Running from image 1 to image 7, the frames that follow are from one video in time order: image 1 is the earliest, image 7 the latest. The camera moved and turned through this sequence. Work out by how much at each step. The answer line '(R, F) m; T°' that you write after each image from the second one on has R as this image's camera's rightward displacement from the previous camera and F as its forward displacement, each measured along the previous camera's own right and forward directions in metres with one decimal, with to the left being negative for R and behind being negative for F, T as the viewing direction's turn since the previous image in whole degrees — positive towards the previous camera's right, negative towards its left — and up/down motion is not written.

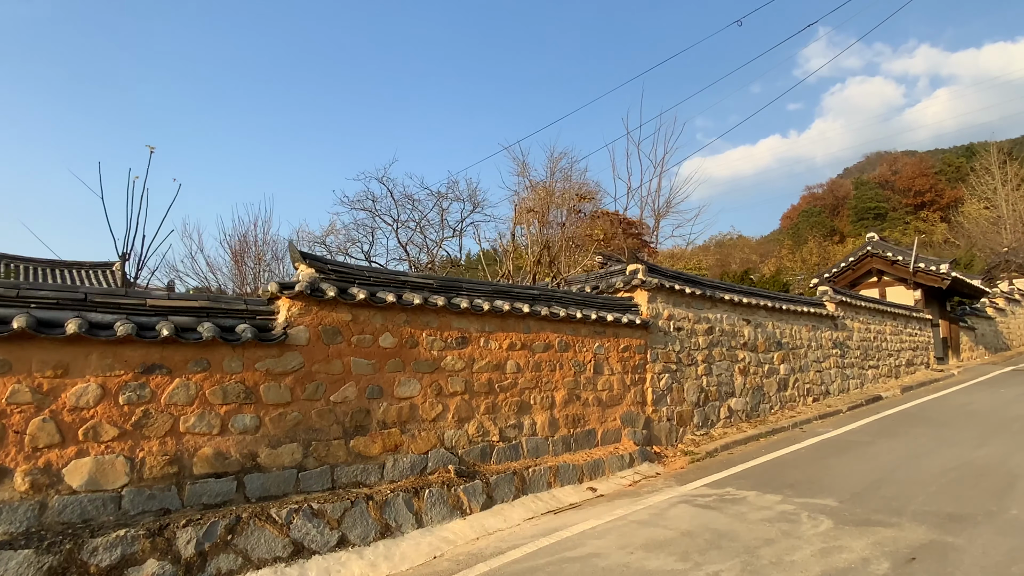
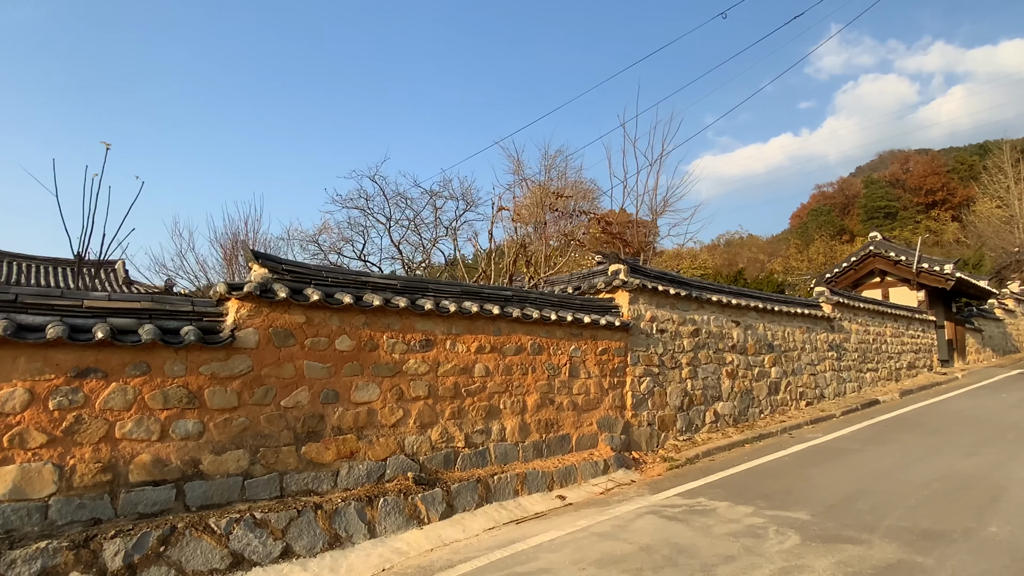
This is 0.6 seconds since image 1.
(+0.4, +0.2) m; -1°
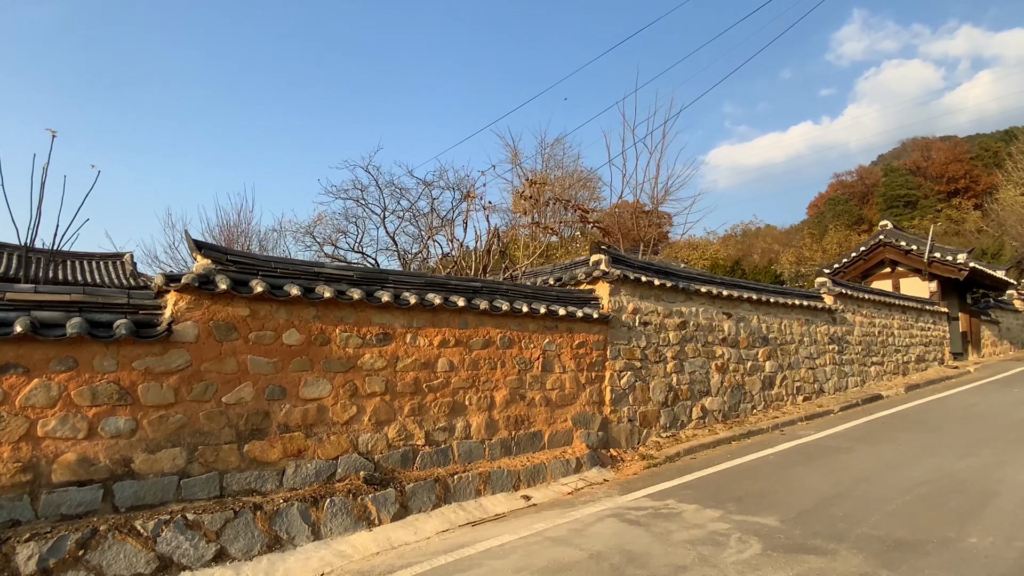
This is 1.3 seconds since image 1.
(+0.5, +0.3) m; -2°
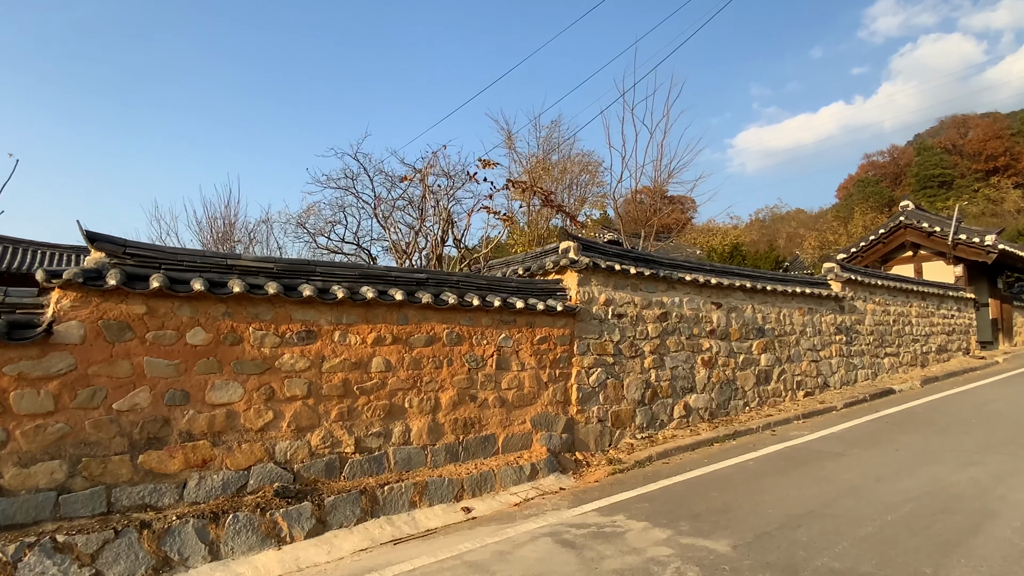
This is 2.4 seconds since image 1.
(+0.8, +0.5) m; -3°
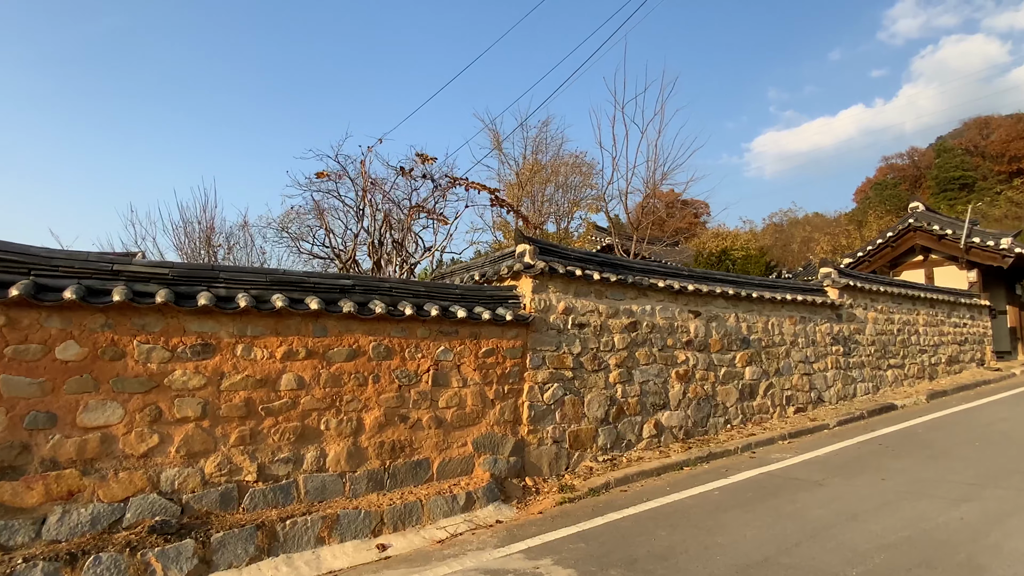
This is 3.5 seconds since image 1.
(+0.7, +0.6) m; -2°
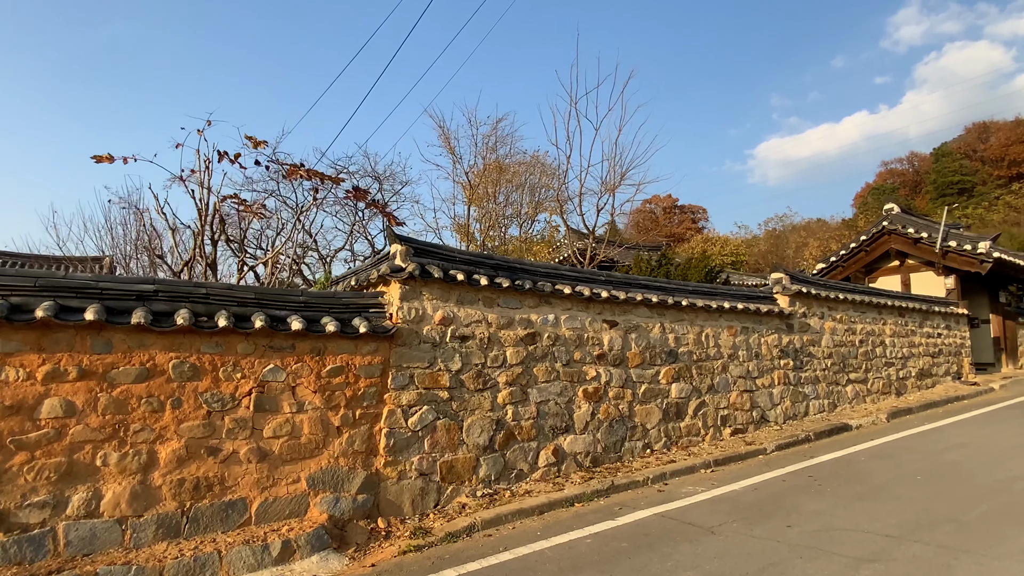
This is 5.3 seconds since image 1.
(+1.3, +0.8) m; 0°
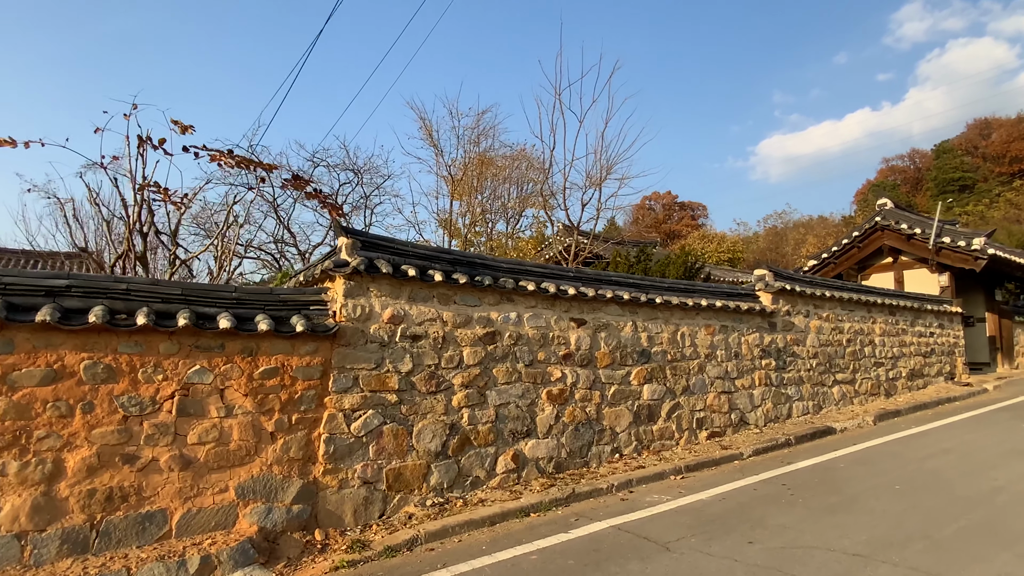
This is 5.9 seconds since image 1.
(+0.4, +0.3) m; 0°
